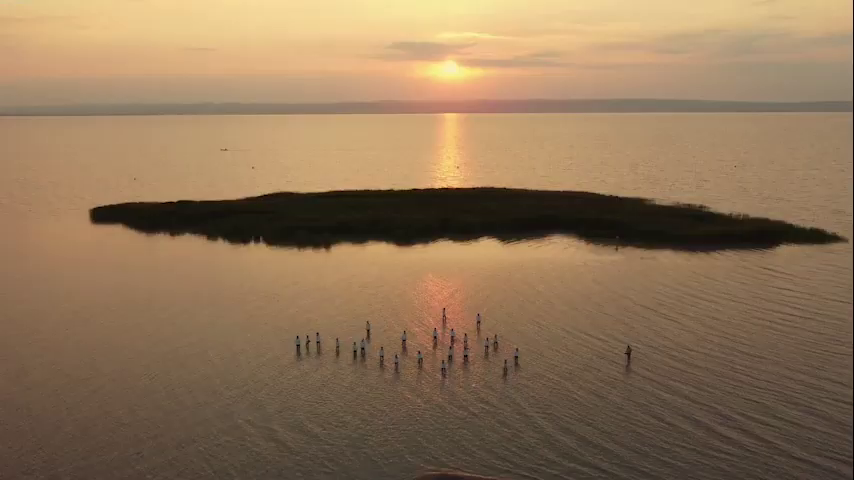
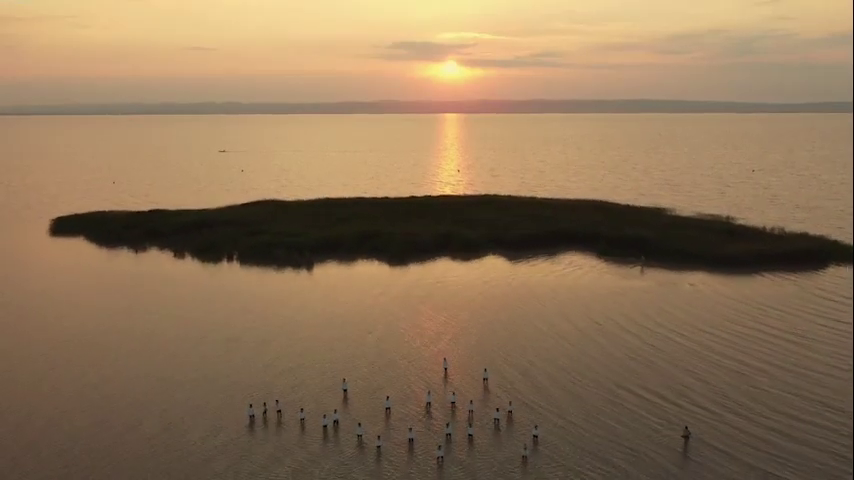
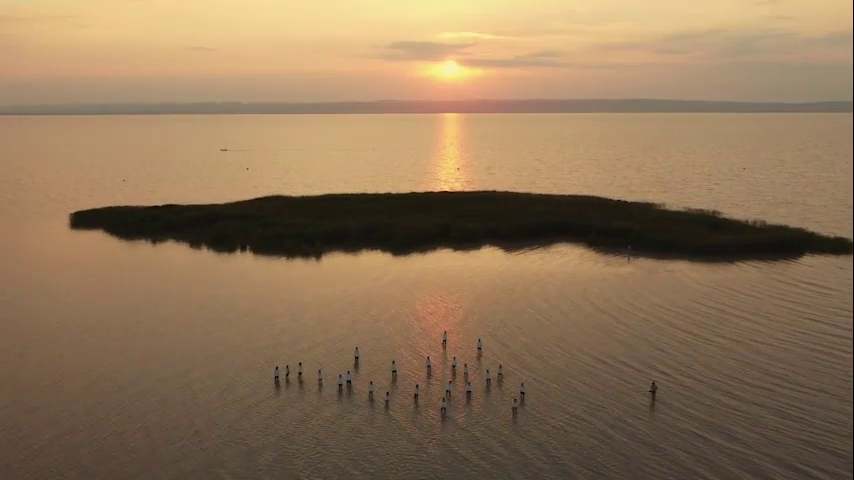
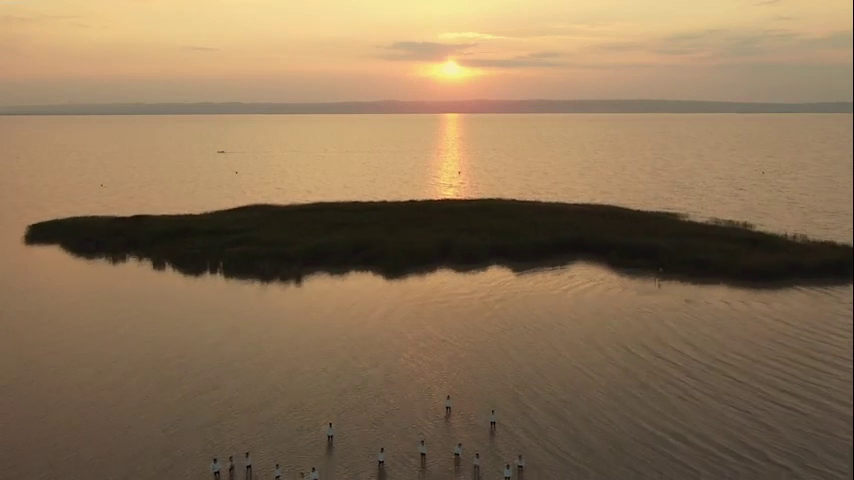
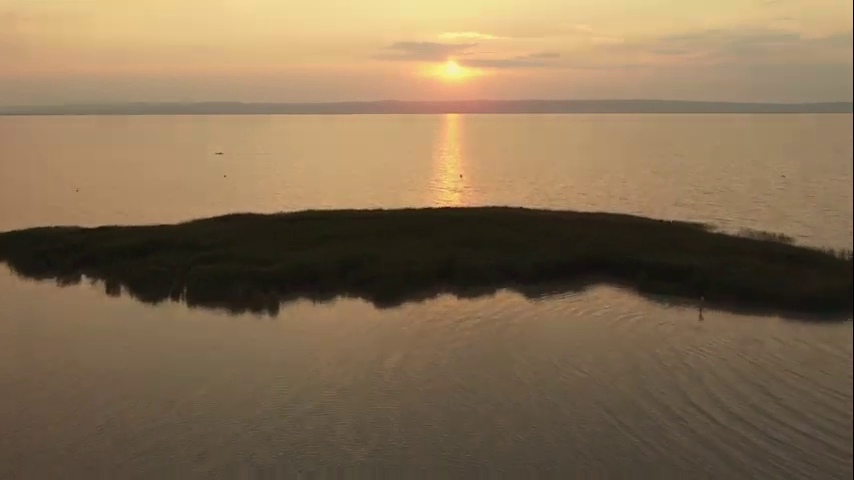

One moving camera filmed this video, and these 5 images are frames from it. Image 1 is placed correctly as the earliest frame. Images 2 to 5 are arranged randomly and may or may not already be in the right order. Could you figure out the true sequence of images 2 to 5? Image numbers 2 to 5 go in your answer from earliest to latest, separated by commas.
3, 2, 4, 5
